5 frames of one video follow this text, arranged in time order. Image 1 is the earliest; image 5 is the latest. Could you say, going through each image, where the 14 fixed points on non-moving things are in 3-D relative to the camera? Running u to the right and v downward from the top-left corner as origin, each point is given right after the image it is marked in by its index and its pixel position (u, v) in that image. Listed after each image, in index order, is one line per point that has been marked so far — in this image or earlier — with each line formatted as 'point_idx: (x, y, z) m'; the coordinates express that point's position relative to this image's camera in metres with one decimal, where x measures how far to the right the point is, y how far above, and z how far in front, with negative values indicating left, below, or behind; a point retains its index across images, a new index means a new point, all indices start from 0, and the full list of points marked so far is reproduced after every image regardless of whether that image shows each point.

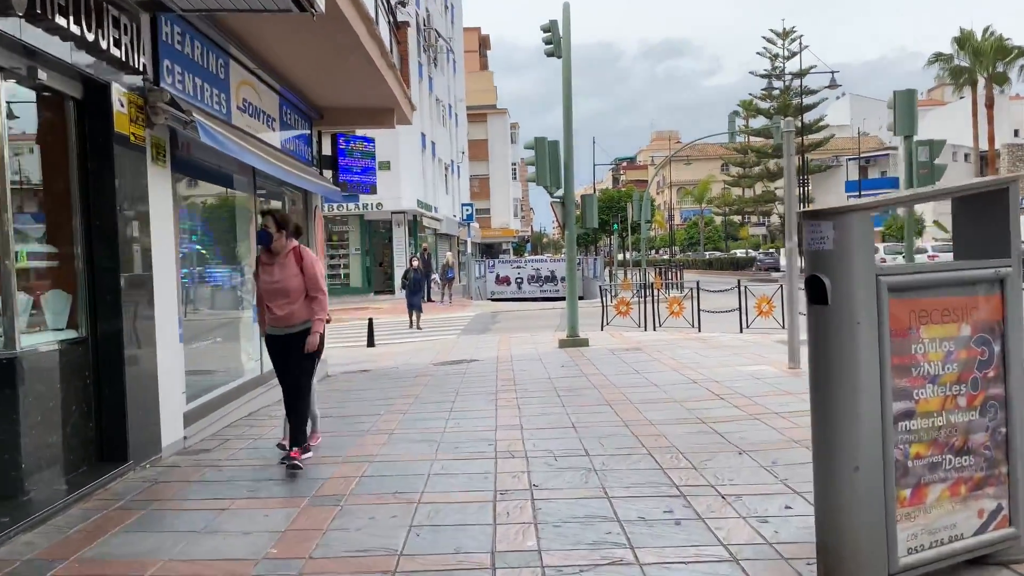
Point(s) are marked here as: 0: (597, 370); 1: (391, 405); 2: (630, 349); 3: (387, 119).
0: (+1.0, -1.0, +10.0) m
1: (-1.2, -1.2, +8.4) m
2: (+1.7, -0.9, +12.4) m
3: (-1.7, +2.3, +11.4) m
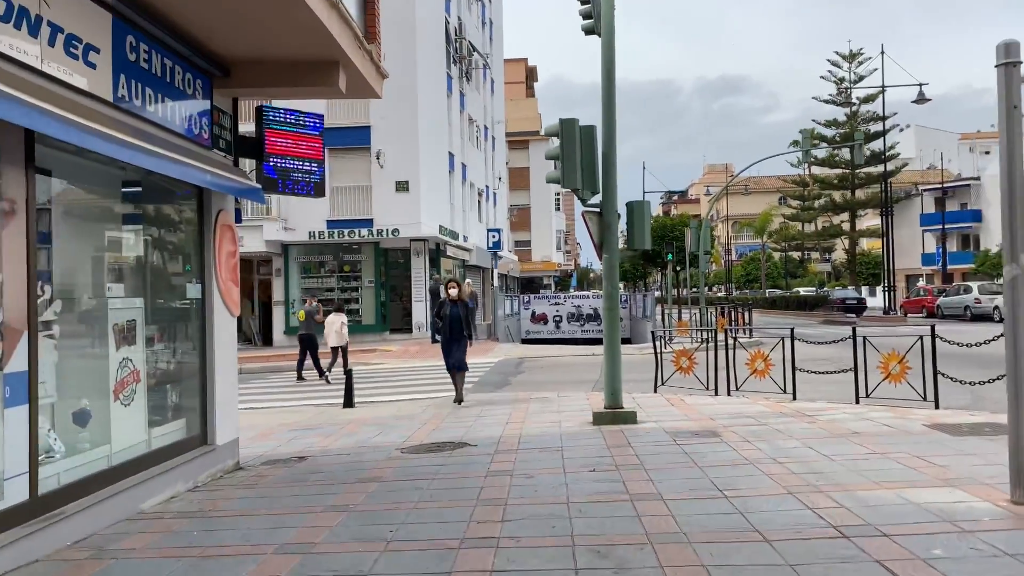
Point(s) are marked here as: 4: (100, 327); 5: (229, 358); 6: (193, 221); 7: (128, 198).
0: (+1.0, -1.4, +5.8) m
1: (-1.3, -1.5, +4.4) m
2: (+1.8, -1.4, +8.2) m
3: (-1.6, +1.9, +7.5) m
4: (-2.9, -0.3, +6.0) m
5: (-2.6, -0.6, +7.7) m
6: (-2.7, +0.6, +7.2) m
7: (-2.9, +0.7, +6.4) m
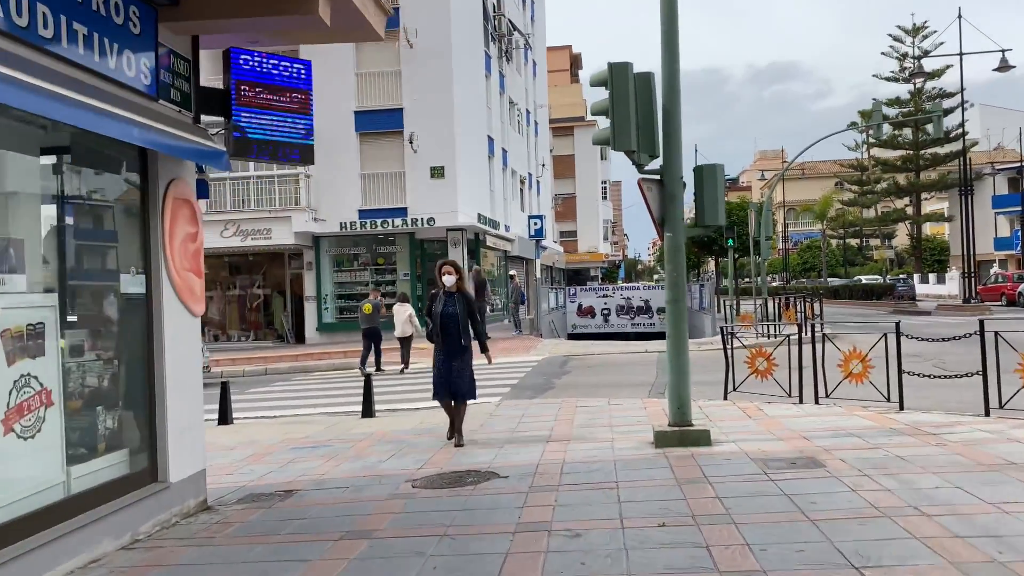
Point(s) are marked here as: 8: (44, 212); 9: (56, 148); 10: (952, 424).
0: (+1.1, -1.3, +4.0) m
1: (-1.2, -1.4, +2.7) m
2: (+2.1, -1.3, +6.3) m
3: (-1.4, +1.9, +5.8) m
4: (-2.7, -0.2, +4.3) m
5: (-2.3, -0.6, +6.0) m
6: (-2.5, +0.6, +5.6) m
7: (-2.7, +0.7, +4.8) m
8: (-2.7, +0.5, +4.8) m
9: (-2.7, +0.9, +4.8) m
10: (+3.9, -1.2, +7.4) m
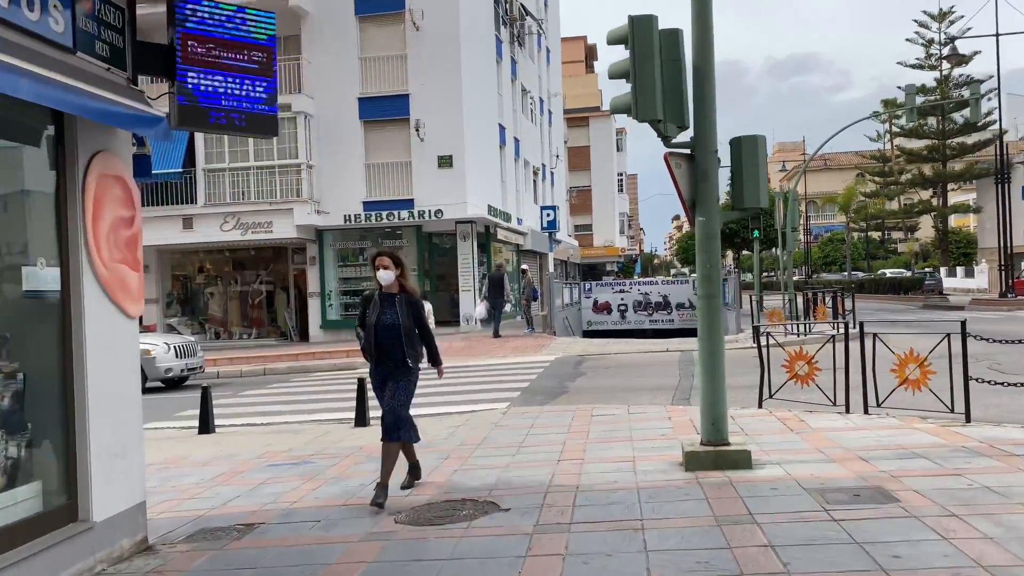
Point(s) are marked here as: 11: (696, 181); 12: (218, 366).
0: (+1.1, -1.2, +2.9) m
1: (-1.3, -1.4, +1.7) m
2: (+2.1, -1.2, +5.2) m
3: (-1.4, +2.0, +4.7) m
4: (-2.8, -0.2, +3.3) m
5: (-2.3, -0.5, +5.0) m
6: (-2.5, +0.6, +4.5) m
7: (-2.8, +0.7, +3.7) m
8: (-2.7, +0.5, +3.7) m
9: (-2.7, +0.9, +3.8) m
10: (+3.9, -1.1, +6.2) m
11: (+1.4, +0.8, +6.3) m
12: (-6.7, -1.8, +19.3) m
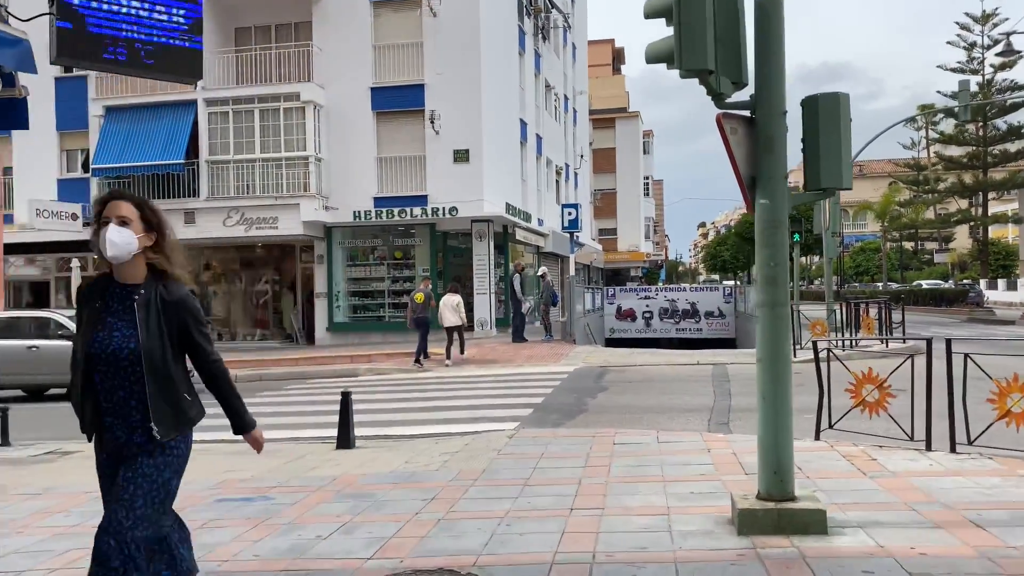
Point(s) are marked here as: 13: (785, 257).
0: (+1.0, -1.2, +1.4) m
1: (-1.4, -1.4, +0.2) m
2: (+2.1, -1.3, +3.7) m
3: (-1.4, +2.0, +3.3) m
4: (-2.8, -0.2, +1.9) m
5: (-2.3, -0.5, +3.6) m
6: (-2.5, +0.7, +3.1) m
7: (-2.8, +0.8, +2.4) m
8: (-2.8, +0.5, +2.3) m
9: (-2.8, +0.9, +2.4) m
10: (+3.9, -1.2, +4.7) m
11: (+1.4, +0.8, +4.8) m
12: (-6.4, -1.7, +18.0) m
13: (+1.5, +0.2, +4.6) m
